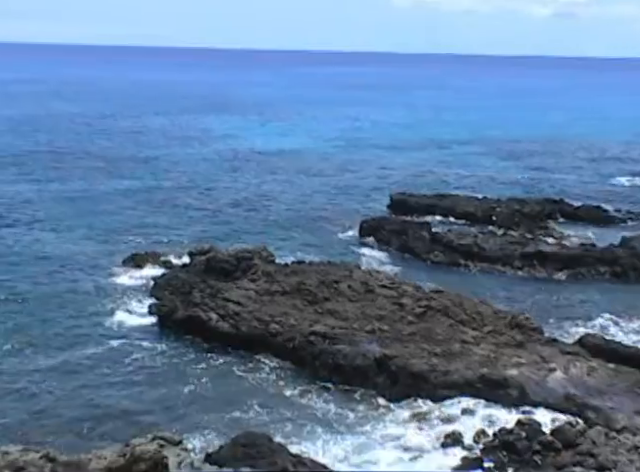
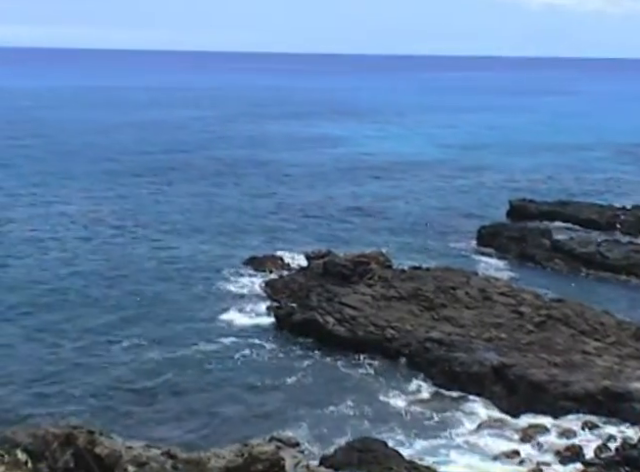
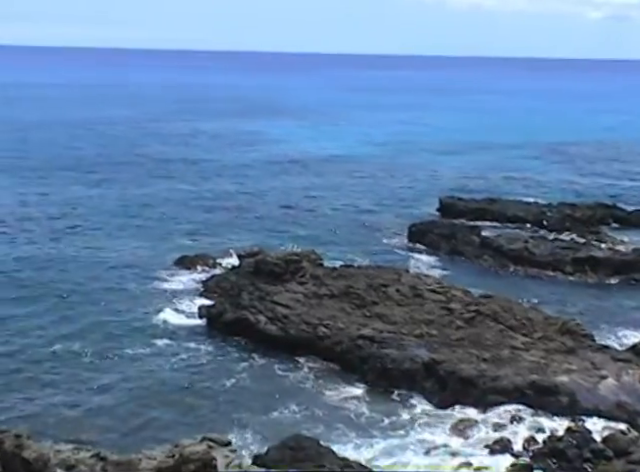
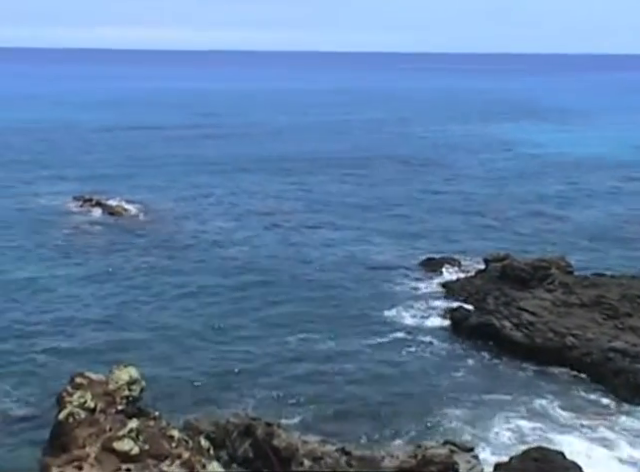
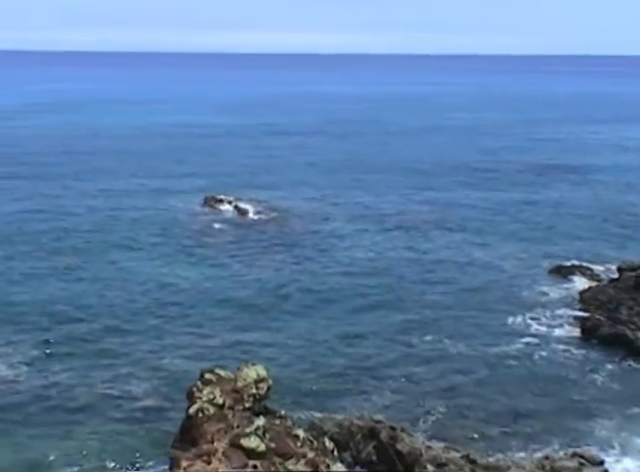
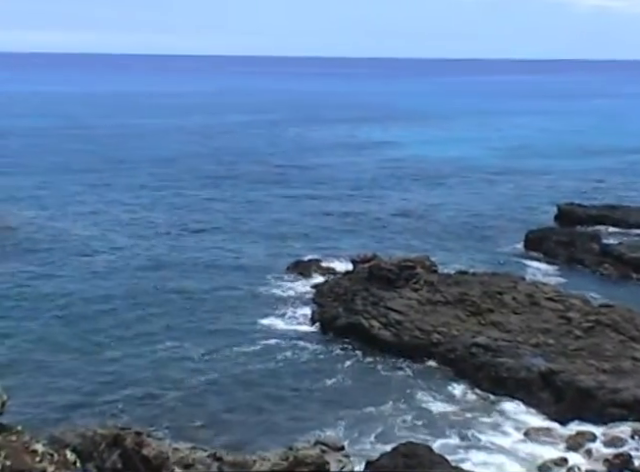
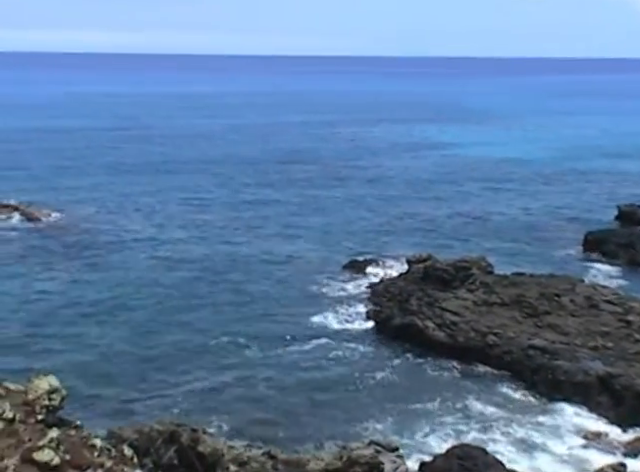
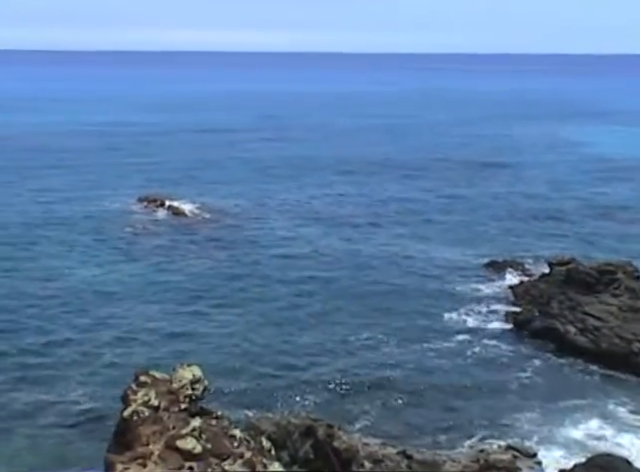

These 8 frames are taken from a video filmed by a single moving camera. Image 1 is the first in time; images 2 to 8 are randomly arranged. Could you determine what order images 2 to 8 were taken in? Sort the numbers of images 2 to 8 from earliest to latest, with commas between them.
3, 2, 6, 7, 4, 8, 5
